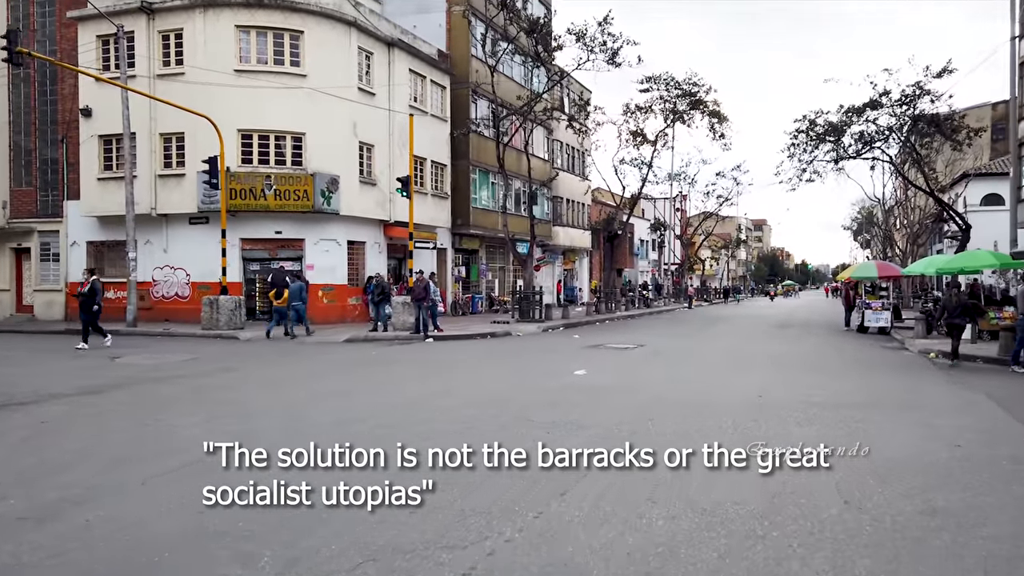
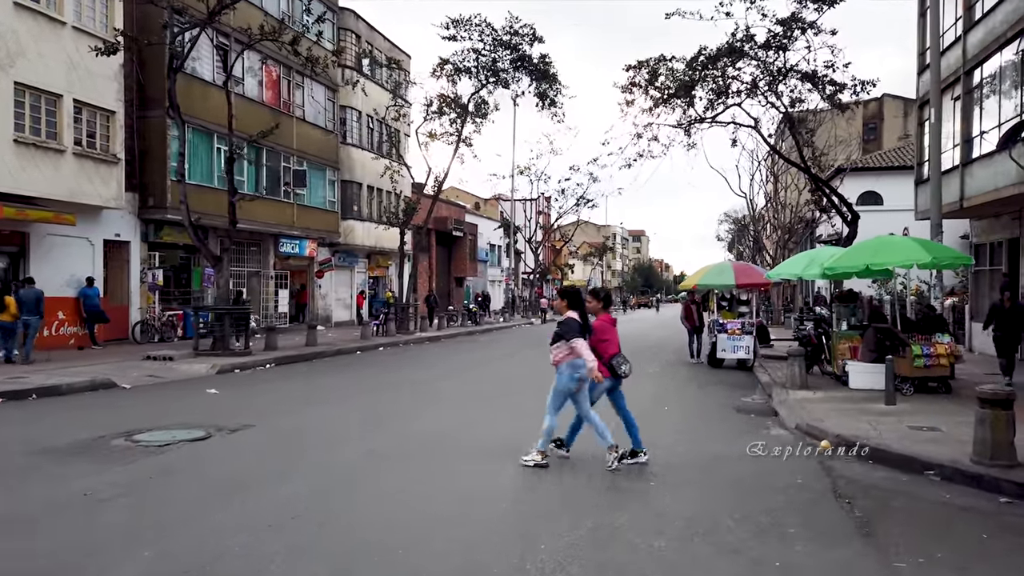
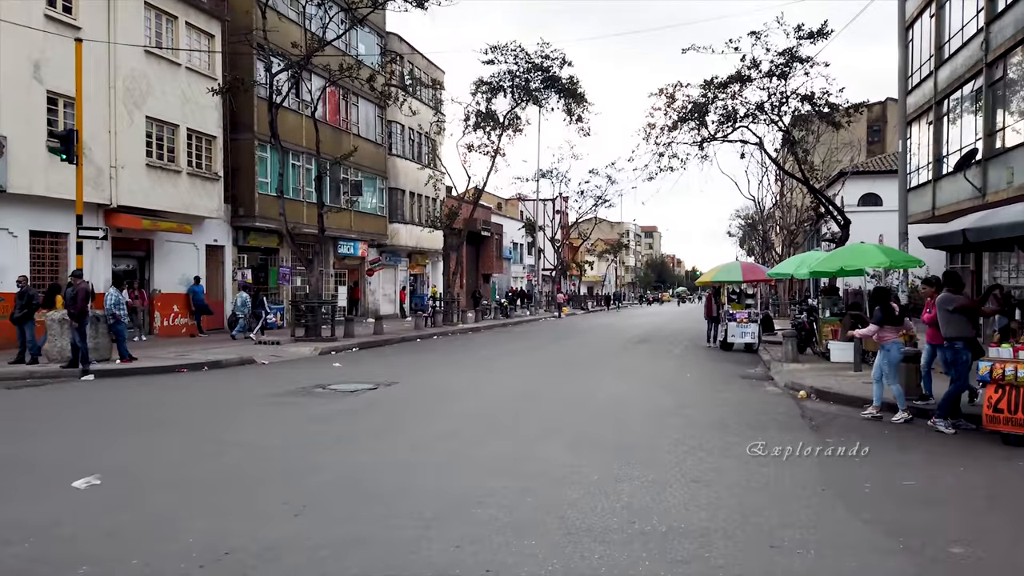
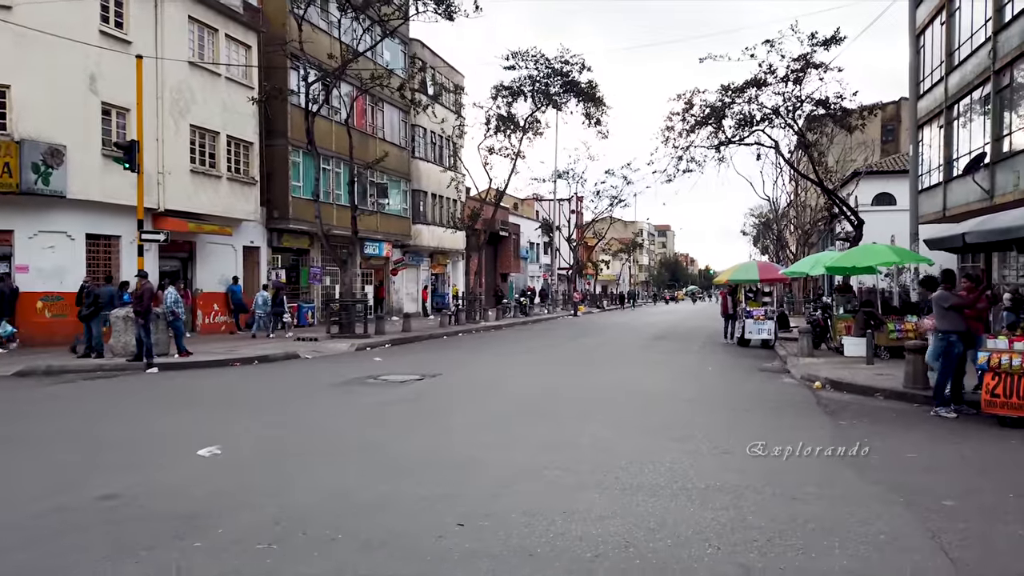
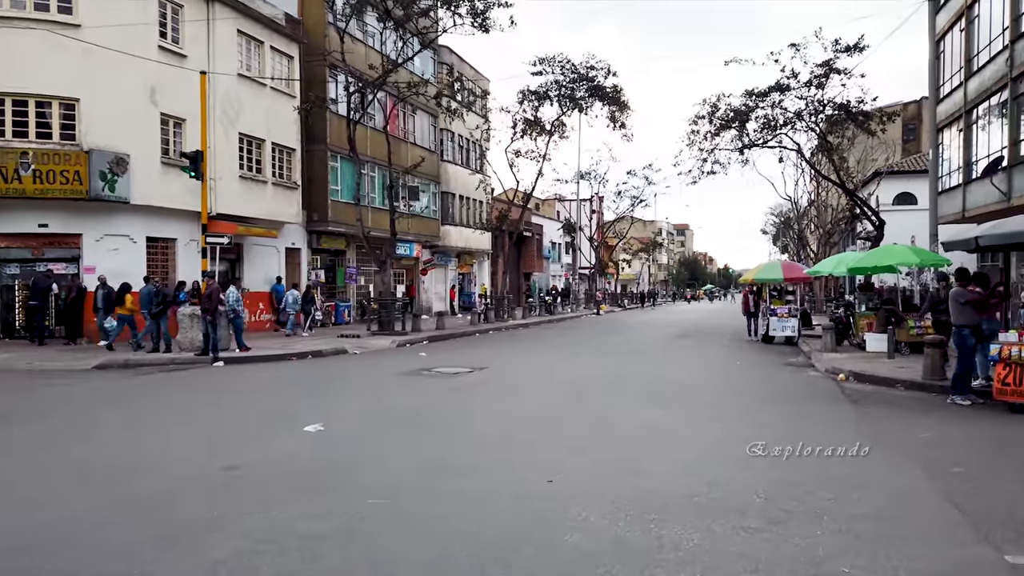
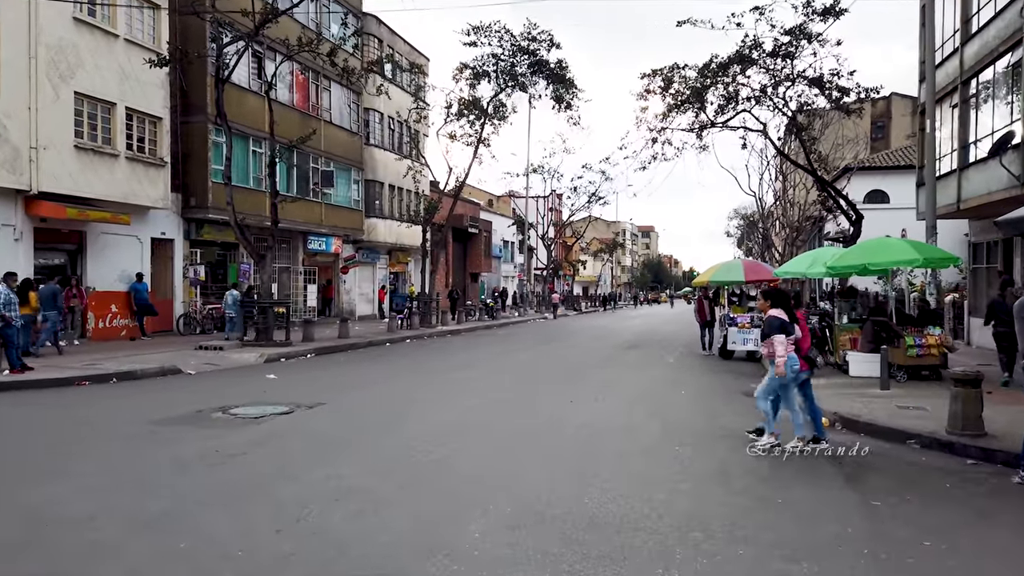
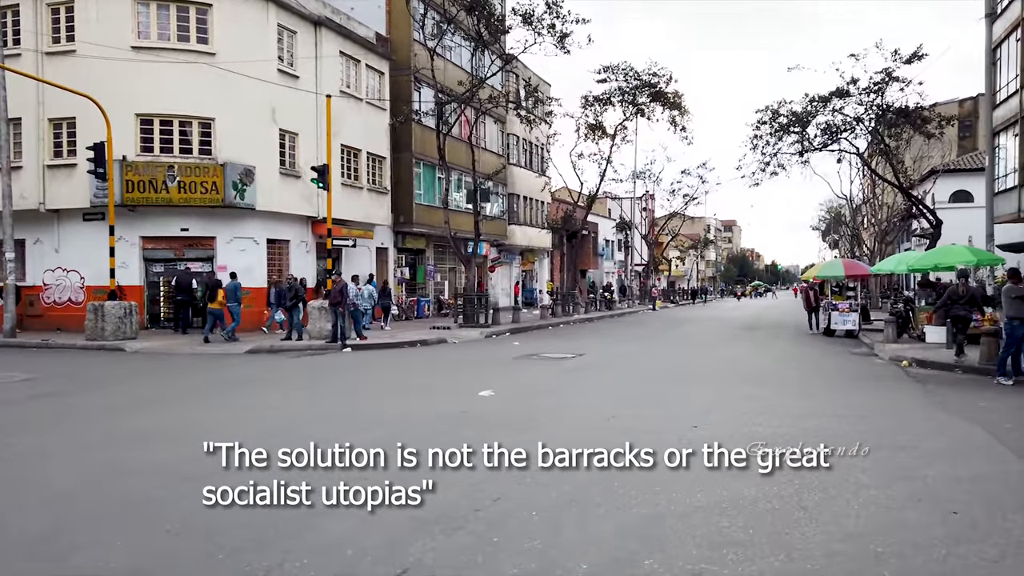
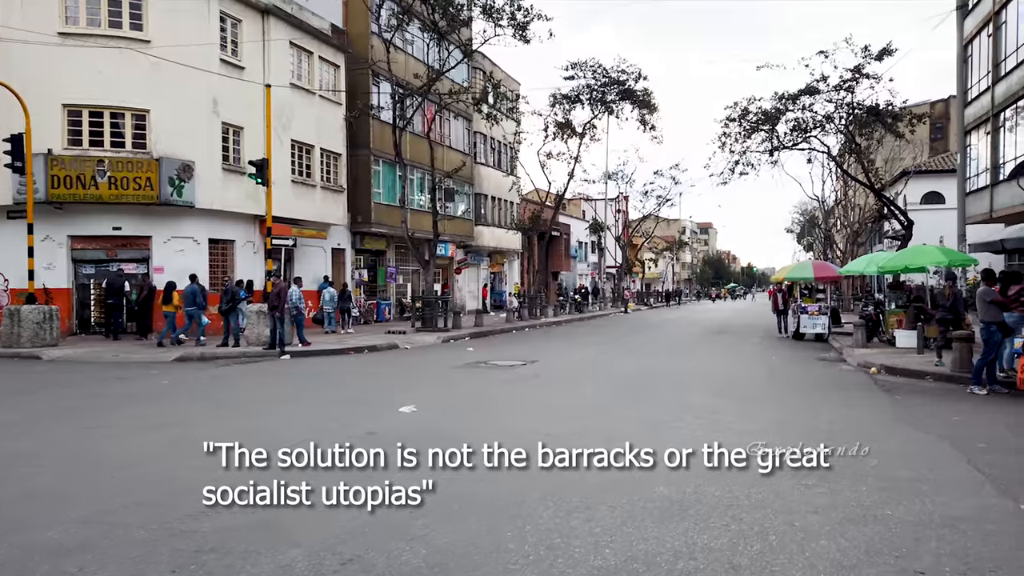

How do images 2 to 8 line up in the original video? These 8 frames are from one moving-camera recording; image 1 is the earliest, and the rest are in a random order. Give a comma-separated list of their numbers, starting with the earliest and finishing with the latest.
7, 8, 5, 4, 3, 6, 2
